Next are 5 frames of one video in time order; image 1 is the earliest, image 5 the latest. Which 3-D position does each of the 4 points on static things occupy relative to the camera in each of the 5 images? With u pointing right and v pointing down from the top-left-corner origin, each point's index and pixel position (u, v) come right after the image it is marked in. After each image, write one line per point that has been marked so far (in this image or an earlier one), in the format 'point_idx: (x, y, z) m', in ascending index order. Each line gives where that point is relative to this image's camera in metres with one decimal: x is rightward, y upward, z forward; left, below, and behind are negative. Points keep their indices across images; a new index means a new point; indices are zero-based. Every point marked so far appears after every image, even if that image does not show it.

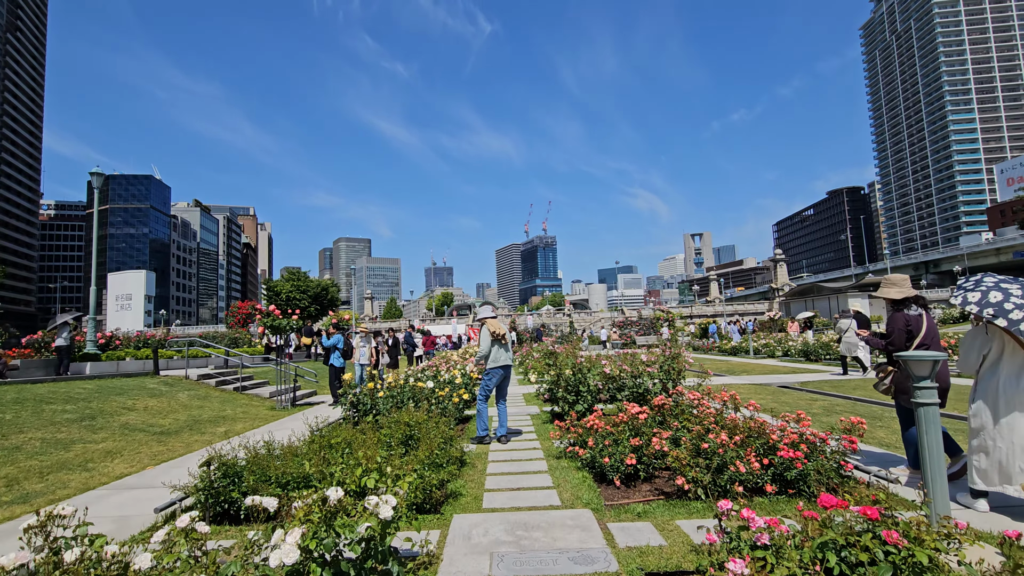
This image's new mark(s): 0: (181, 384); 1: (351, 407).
0: (-7.9, -2.3, +11.7) m
1: (-2.4, -1.7, +7.4) m
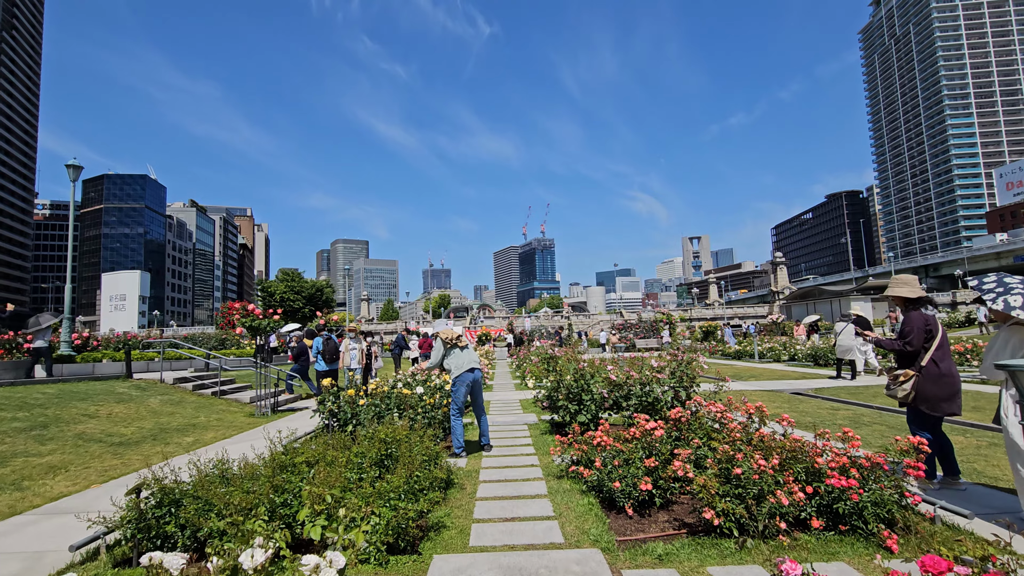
0: (-8.0, -2.3, +10.9) m
1: (-2.5, -1.7, +6.7) m
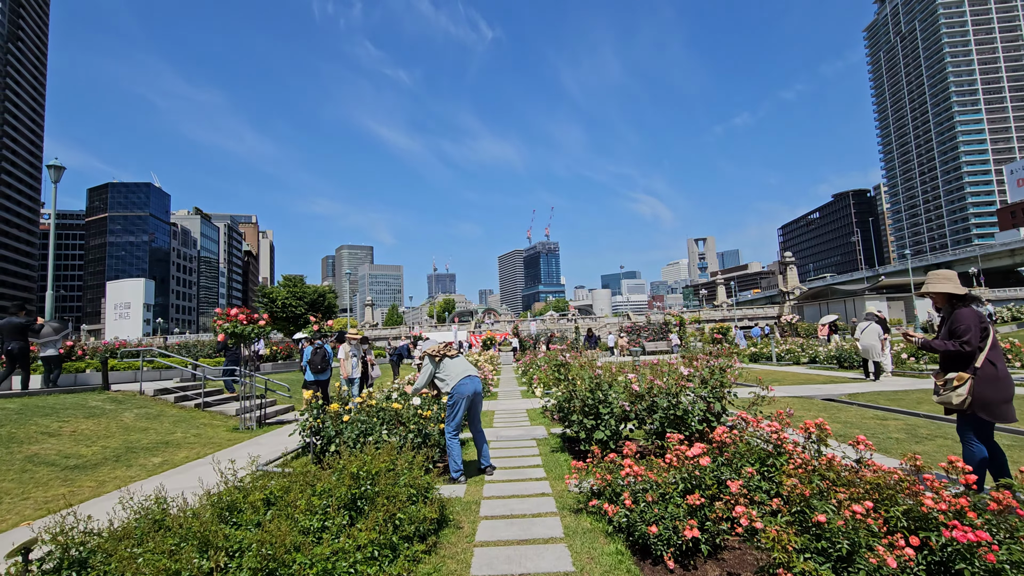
0: (-7.9, -2.3, +10.1) m
1: (-2.4, -1.7, +5.8) m
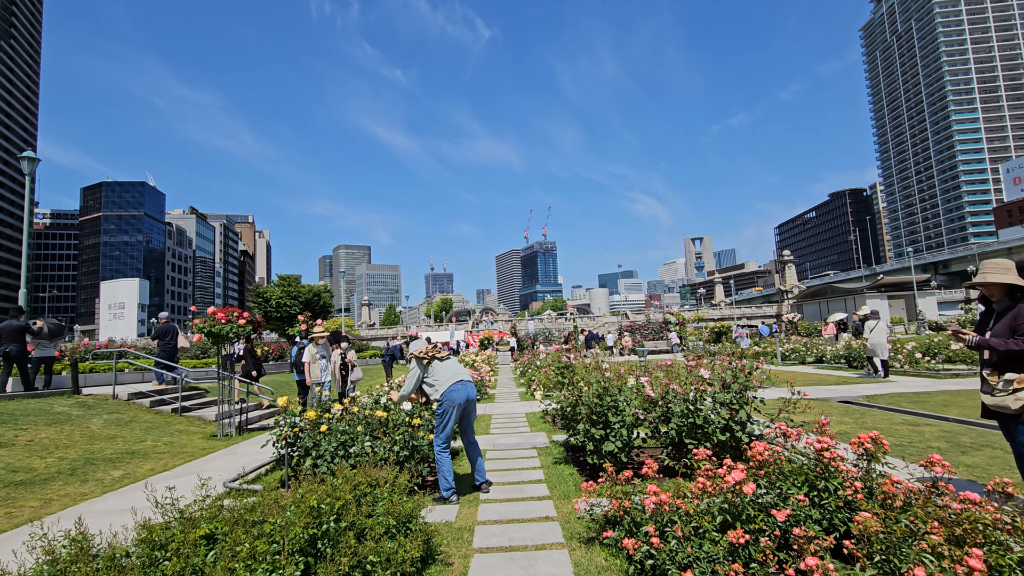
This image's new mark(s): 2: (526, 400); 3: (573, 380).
0: (-7.9, -2.3, +9.4) m
1: (-2.4, -1.6, +5.2) m
2: (+0.3, -2.8, +12.0) m
3: (+0.8, -1.2, +6.0) m
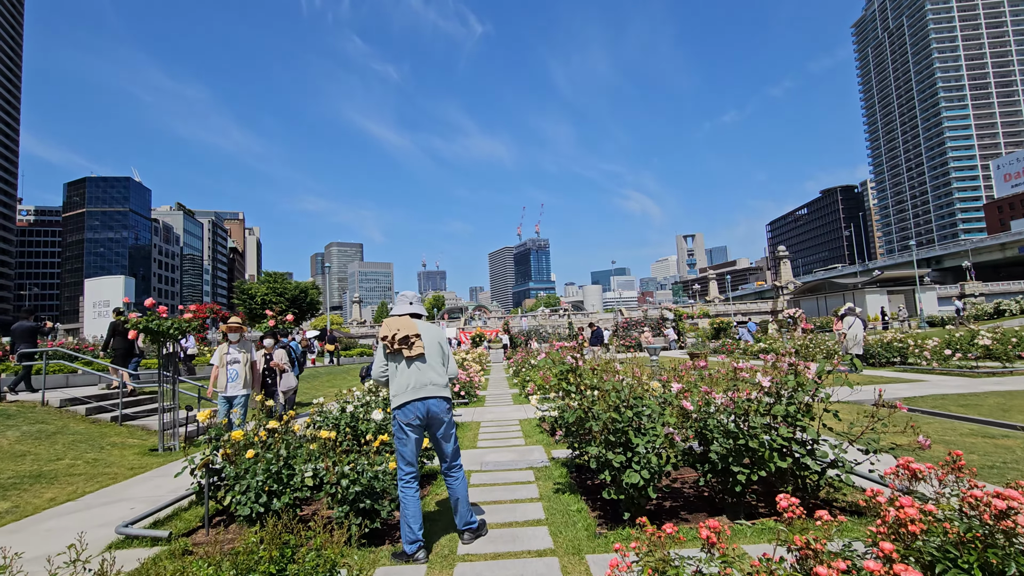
0: (-8.0, -2.1, +8.1) m
1: (-2.5, -1.5, +3.9) m
2: (+0.2, -2.6, +10.8) m
3: (+0.7, -1.0, +4.8) m
